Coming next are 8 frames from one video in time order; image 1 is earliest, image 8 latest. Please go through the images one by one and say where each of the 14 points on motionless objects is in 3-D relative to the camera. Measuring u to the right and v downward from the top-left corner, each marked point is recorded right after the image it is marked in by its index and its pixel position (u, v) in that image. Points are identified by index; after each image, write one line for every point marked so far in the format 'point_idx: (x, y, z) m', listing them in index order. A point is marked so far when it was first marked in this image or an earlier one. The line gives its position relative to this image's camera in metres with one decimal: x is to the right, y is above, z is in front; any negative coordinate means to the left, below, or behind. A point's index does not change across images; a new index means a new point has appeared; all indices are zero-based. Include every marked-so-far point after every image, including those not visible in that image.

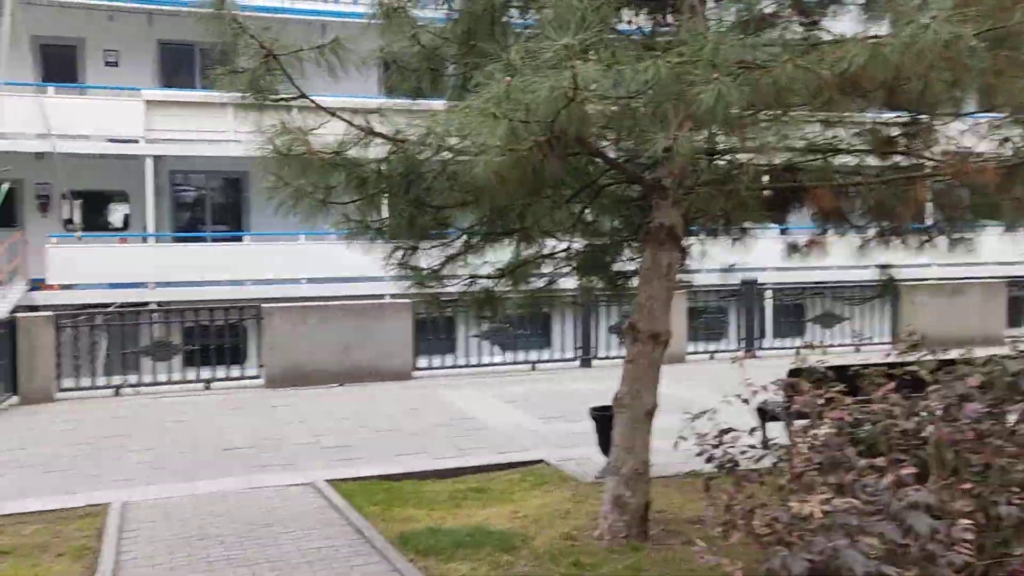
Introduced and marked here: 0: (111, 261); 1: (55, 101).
0: (-6.2, +0.4, +13.2) m
1: (-6.9, +2.8, +12.9) m
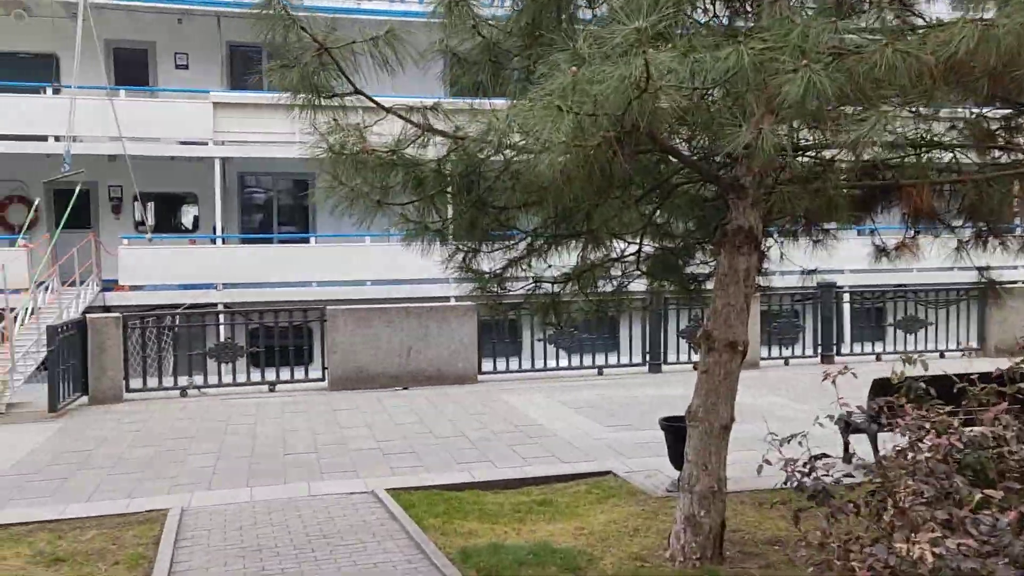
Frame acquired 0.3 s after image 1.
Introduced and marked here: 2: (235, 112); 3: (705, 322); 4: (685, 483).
0: (-5.2, +0.4, +13.4) m
1: (-5.9, +2.8, +13.1) m
2: (-4.4, +2.8, +13.6) m
3: (+1.0, -0.2, +4.3) m
4: (+0.9, -1.0, +4.4) m
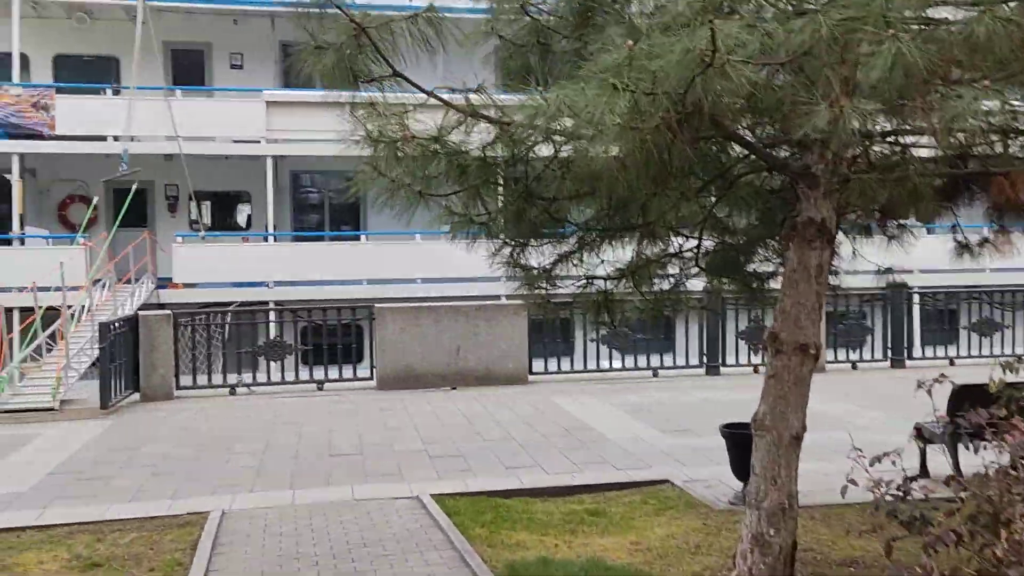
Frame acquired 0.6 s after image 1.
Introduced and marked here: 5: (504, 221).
0: (-4.3, +0.4, +13.4) m
1: (-5.1, +2.8, +13.2) m
2: (-3.6, +2.8, +13.6) m
3: (+1.2, -0.2, +4.0) m
4: (+1.1, -1.0, +4.1) m
5: (0.0, +0.3, +4.0) m
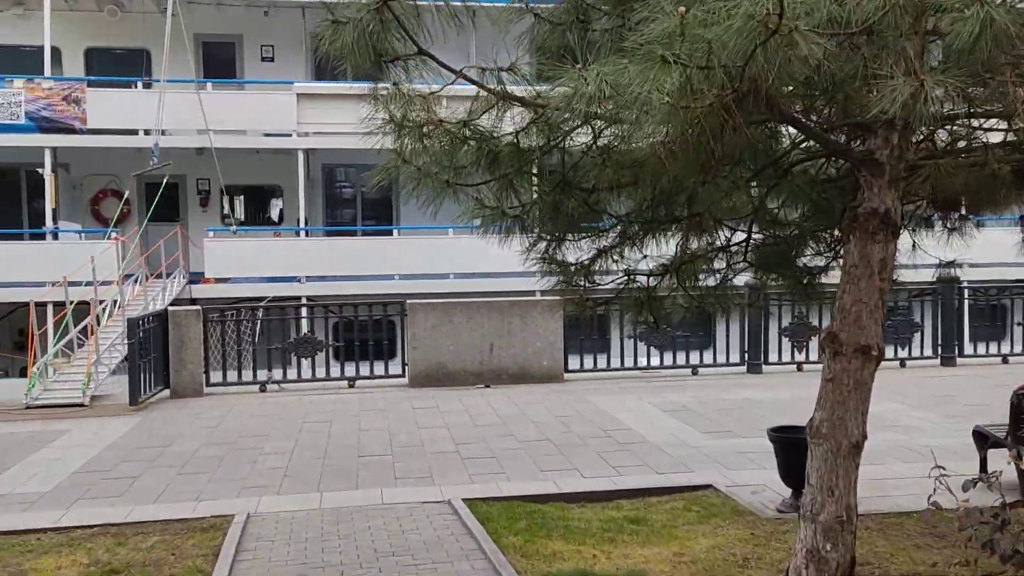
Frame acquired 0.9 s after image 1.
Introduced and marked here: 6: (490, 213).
0: (-3.8, +0.5, +13.3) m
1: (-4.6, +2.9, +13.1) m
2: (-3.0, +2.9, +13.5) m
3: (+1.4, -0.1, +3.7) m
4: (+1.3, -1.0, +3.8) m
5: (+0.1, +0.3, +3.8) m
6: (-0.1, +0.3, +3.9) m
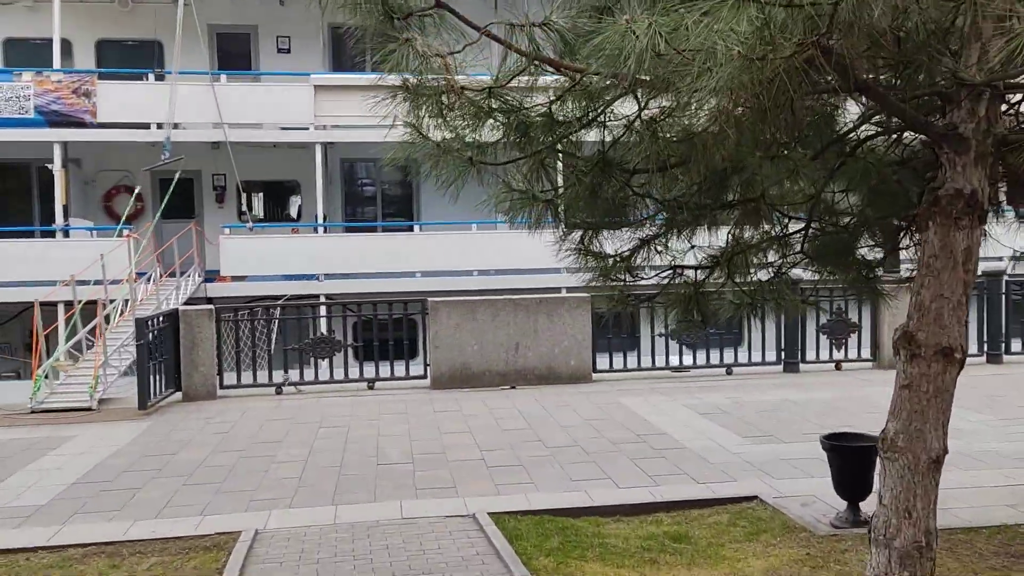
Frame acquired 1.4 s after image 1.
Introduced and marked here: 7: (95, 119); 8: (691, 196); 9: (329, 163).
0: (-3.5, +0.5, +13.0) m
1: (-4.2, +2.9, +12.8) m
2: (-2.7, +3.0, +13.1) m
3: (+1.5, -0.1, +3.3) m
4: (+1.4, -1.0, +3.3) m
5: (+0.2, +0.3, +3.4) m
6: (0.0, +0.4, +3.4) m
7: (-6.1, +2.5, +12.5) m
8: (+0.7, +0.4, +3.4) m
9: (-3.1, +2.1, +14.7) m
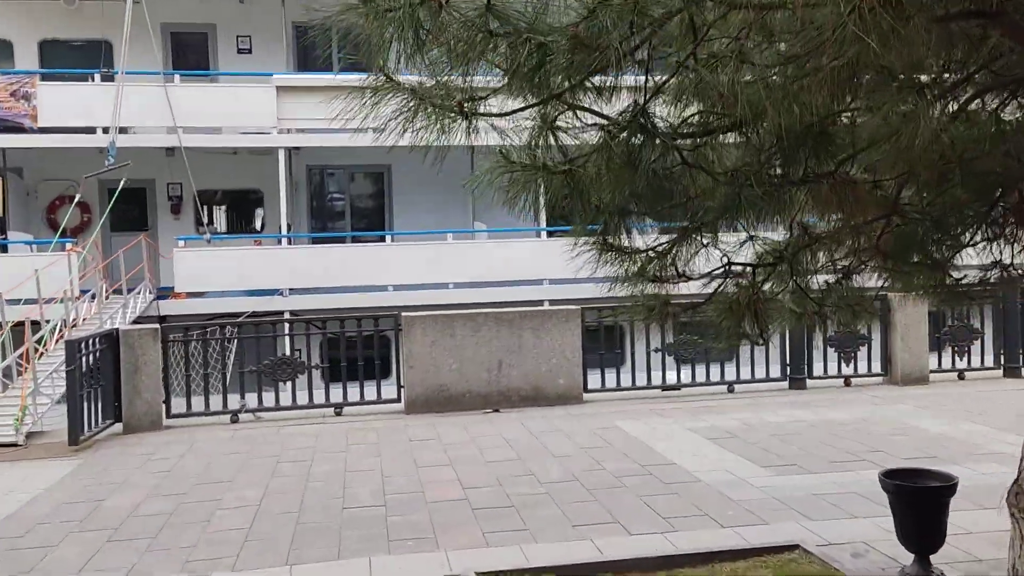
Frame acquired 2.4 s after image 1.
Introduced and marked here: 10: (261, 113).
0: (-3.8, +0.3, +12.0) m
1: (-4.5, +2.7, +11.8) m
2: (-3.0, +2.7, +12.2) m
3: (+1.5, -0.1, +2.4) m
4: (+1.4, -1.0, +2.5) m
5: (+0.2, +0.3, +2.5) m
6: (0.0, +0.3, +2.6) m
7: (-6.4, +2.2, +11.5) m
8: (+0.7, +0.4, +2.6) m
9: (-3.5, +1.9, +13.8) m
10: (-3.5, +2.5, +12.0) m
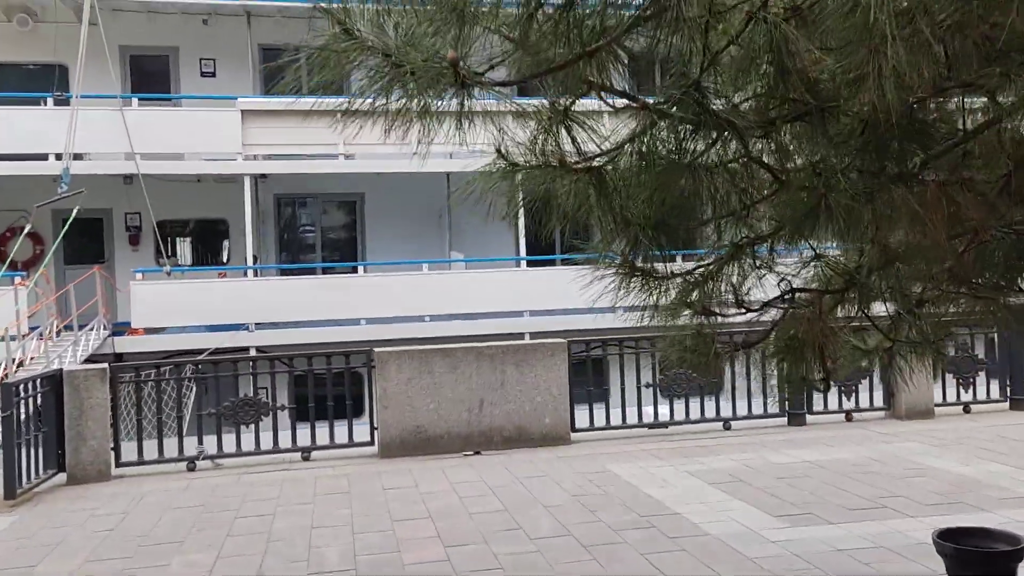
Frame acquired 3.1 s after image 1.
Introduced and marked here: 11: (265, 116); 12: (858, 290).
0: (-4.0, -0.2, +11.3) m
1: (-4.8, +2.2, +11.2) m
2: (-3.3, +2.3, +11.6) m
3: (+1.5, -0.2, +1.9) m
4: (+1.5, -1.0, +1.9) m
5: (+0.3, +0.3, +1.9) m
6: (0.0, +0.3, +2.0) m
7: (-6.7, +1.7, +10.8) m
8: (+0.7, +0.3, +2.0) m
9: (-3.9, +1.4, +13.2) m
10: (-3.8, +2.0, +11.4) m
11: (-3.3, +2.3, +11.6) m
12: (+0.9, 0.0, +2.4) m
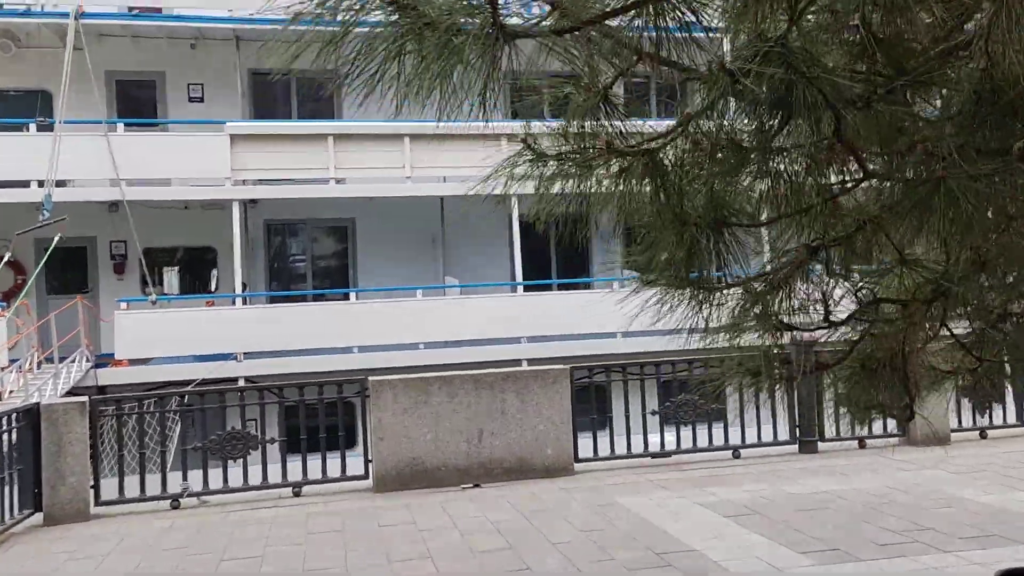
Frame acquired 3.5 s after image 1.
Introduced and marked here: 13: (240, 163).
0: (-4.1, -0.5, +10.9) m
1: (-4.9, +1.9, +10.9) m
2: (-3.4, +1.9, +11.3) m
3: (+1.6, -0.2, +1.6) m
4: (+1.5, -1.0, +1.6) m
5: (+0.3, +0.2, +1.6) m
6: (+0.1, +0.2, +1.7) m
7: (-6.7, +1.4, +10.4) m
8: (+0.8, +0.3, +1.7) m
9: (-3.9, +0.9, +12.8) m
10: (-3.9, +1.6, +11.1) m
11: (-3.4, +1.9, +11.3) m
12: (+1.0, 0.0, +2.1) m
13: (-3.6, +1.6, +11.3) m
